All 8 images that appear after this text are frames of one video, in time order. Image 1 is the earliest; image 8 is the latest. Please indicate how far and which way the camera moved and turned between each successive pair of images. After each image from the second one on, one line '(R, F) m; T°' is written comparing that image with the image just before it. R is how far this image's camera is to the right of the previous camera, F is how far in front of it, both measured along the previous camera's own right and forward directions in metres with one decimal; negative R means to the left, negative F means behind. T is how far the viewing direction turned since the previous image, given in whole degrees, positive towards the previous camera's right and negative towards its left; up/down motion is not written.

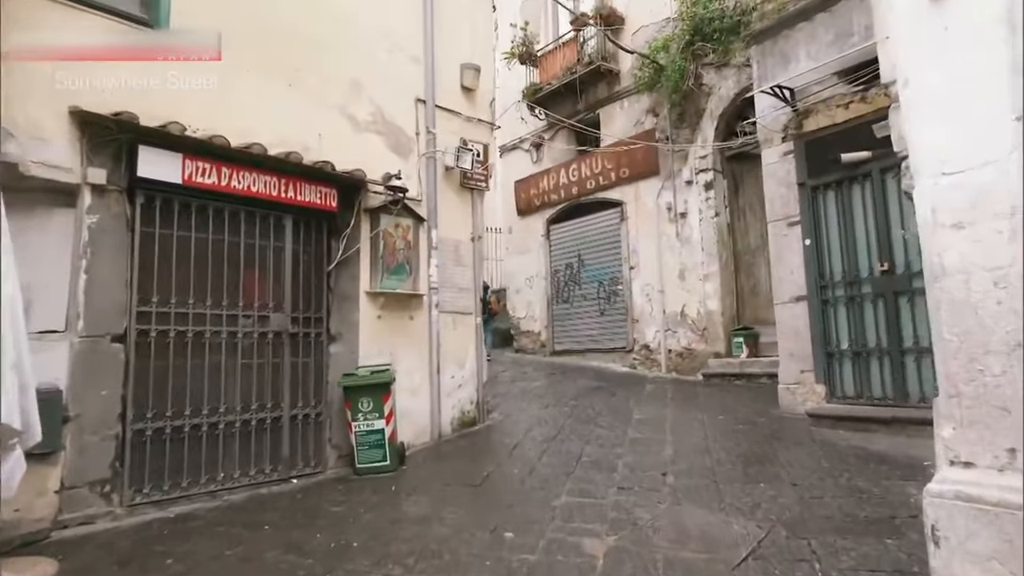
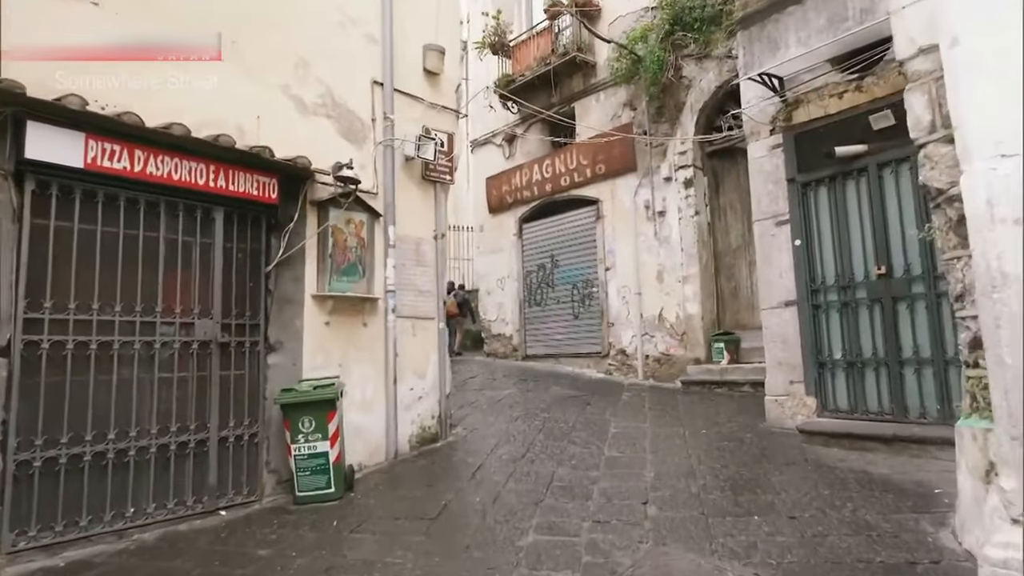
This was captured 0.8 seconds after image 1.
(+0.1, +0.6) m; +2°
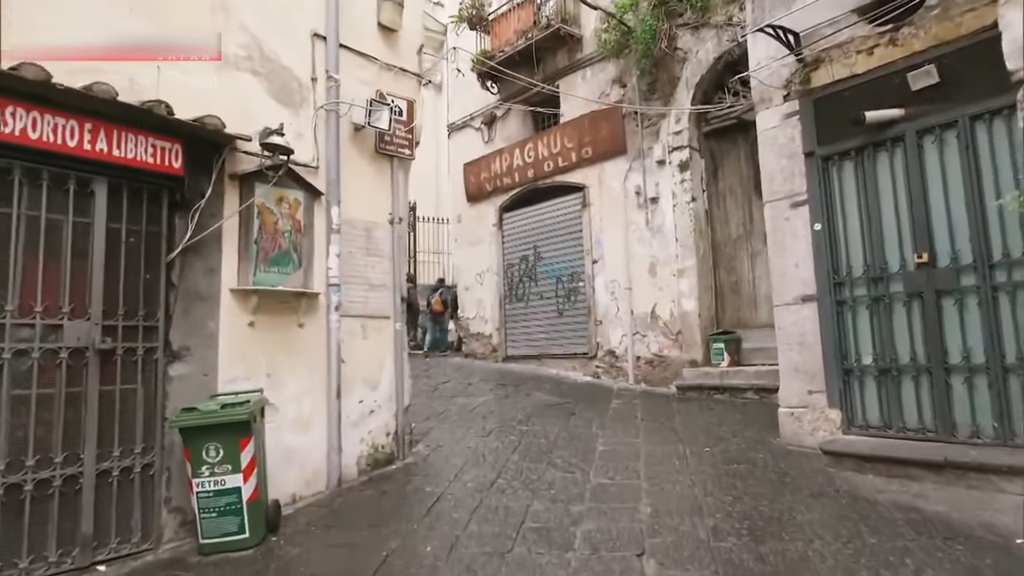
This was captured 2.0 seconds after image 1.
(+0.2, +1.0) m; +1°
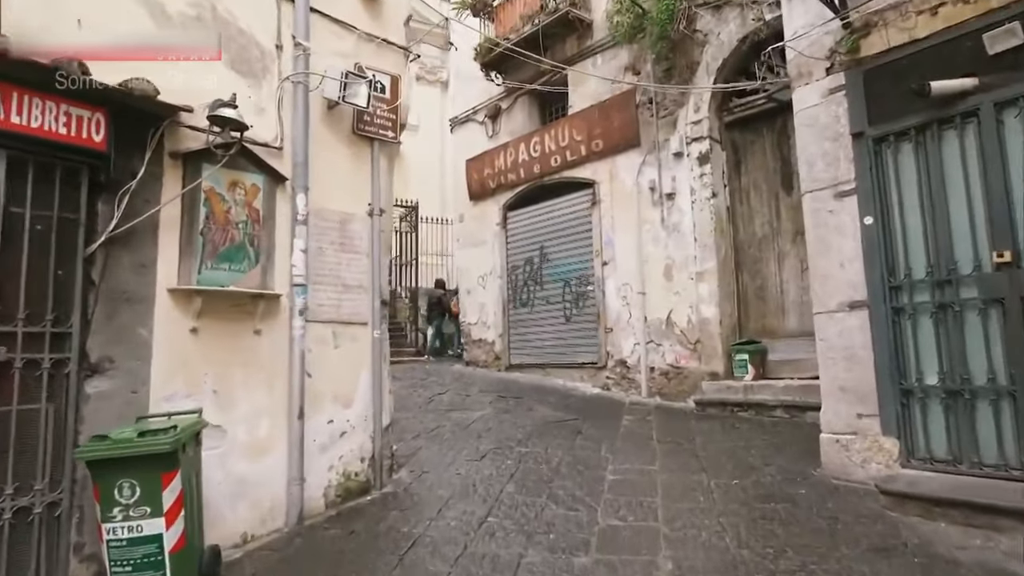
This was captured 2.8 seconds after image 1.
(+0.1, +0.8) m; -1°
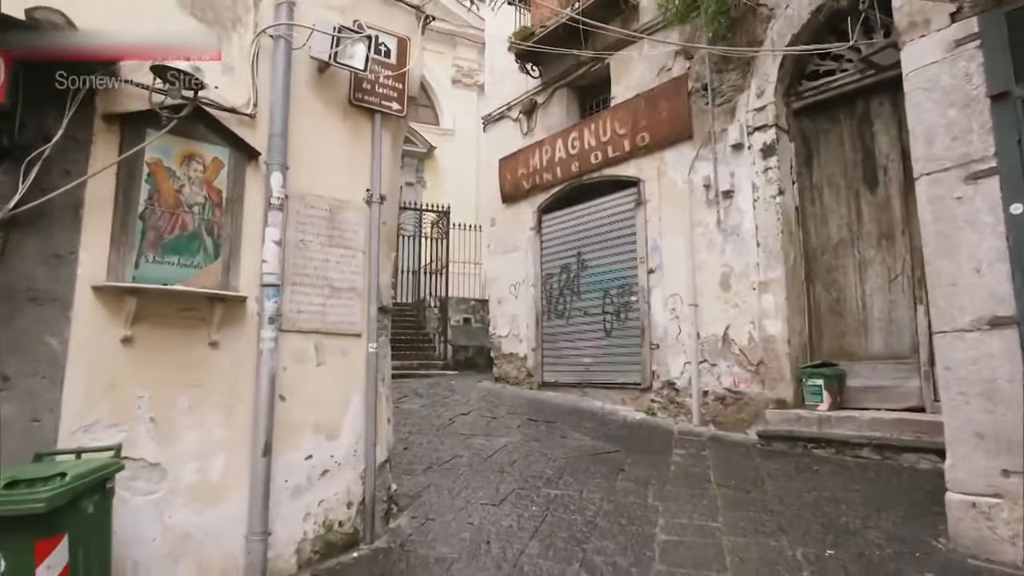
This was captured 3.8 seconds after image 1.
(+0.1, +1.0) m; -4°
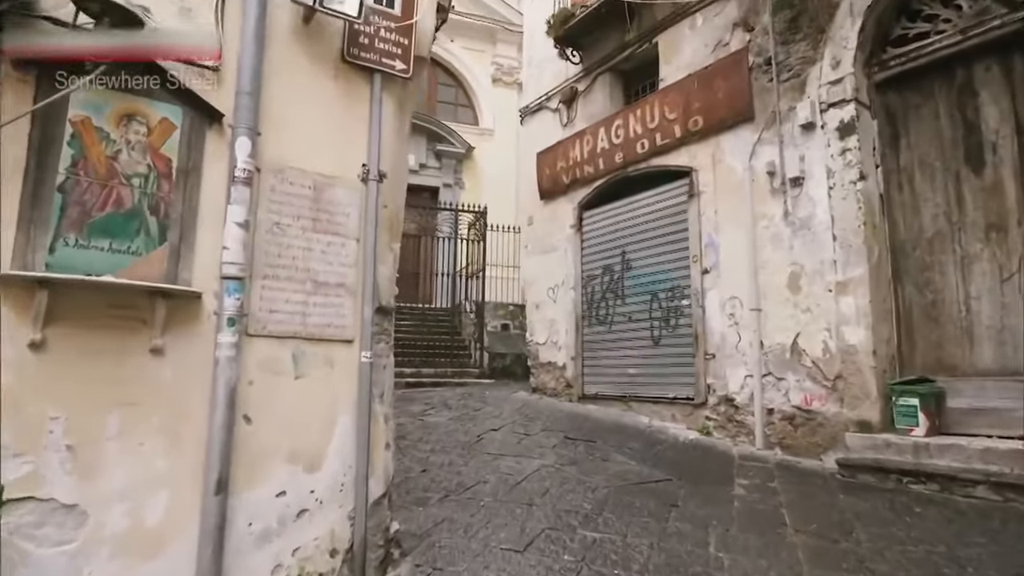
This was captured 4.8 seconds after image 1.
(+0.1, +0.8) m; -4°
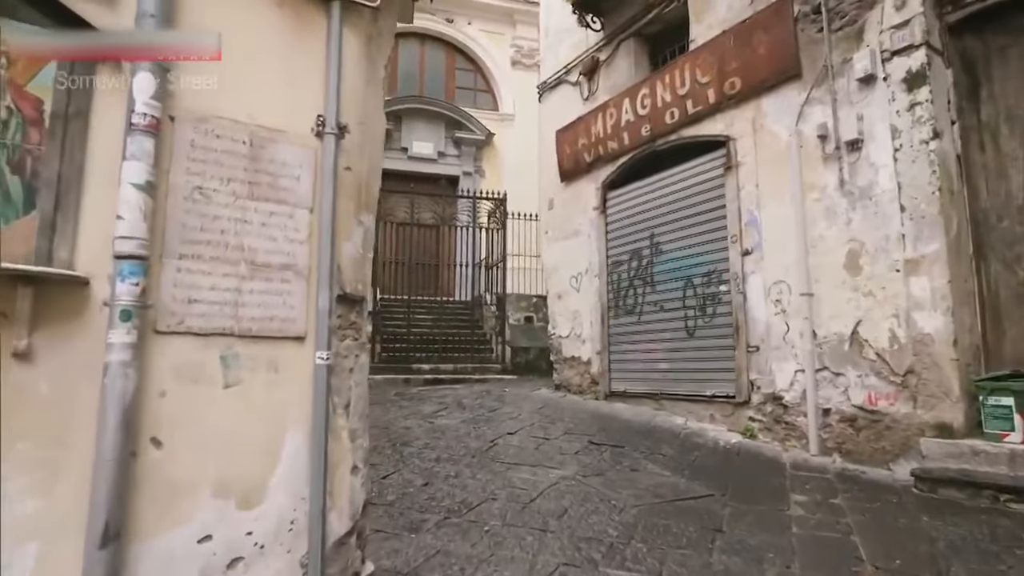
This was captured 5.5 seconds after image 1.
(+0.1, +0.7) m; -3°
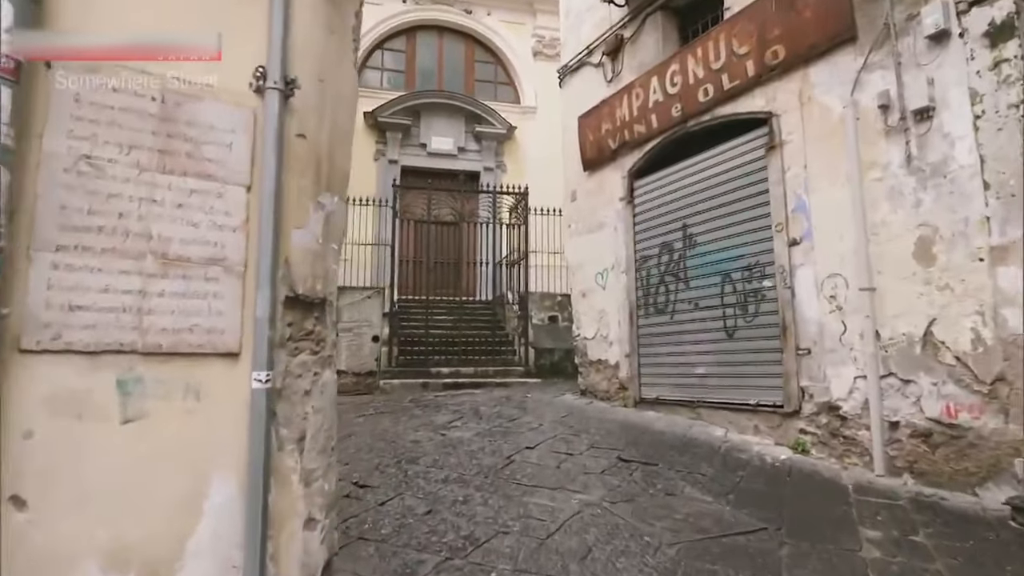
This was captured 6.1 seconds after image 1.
(+0.1, +0.6) m; -3°
